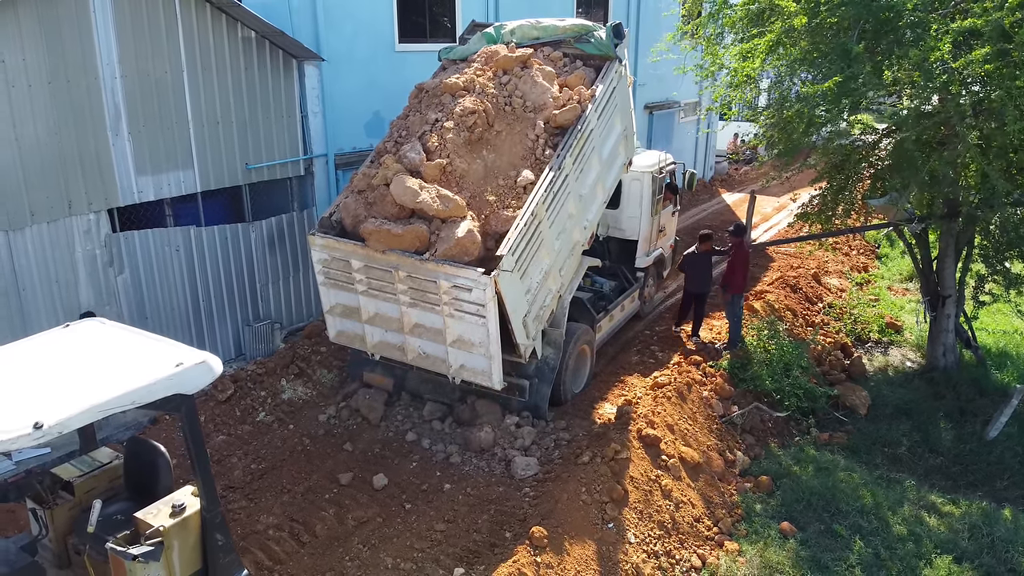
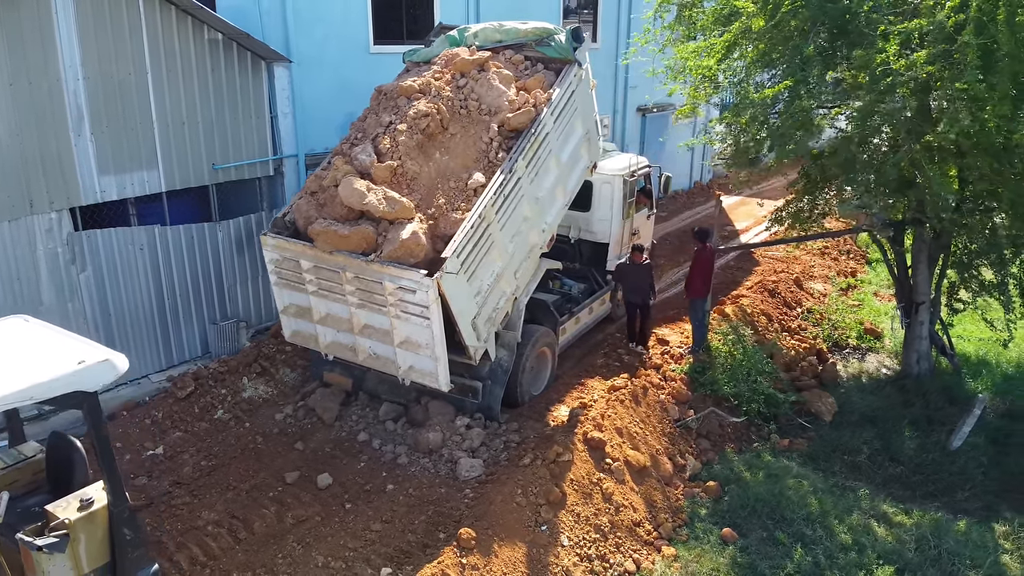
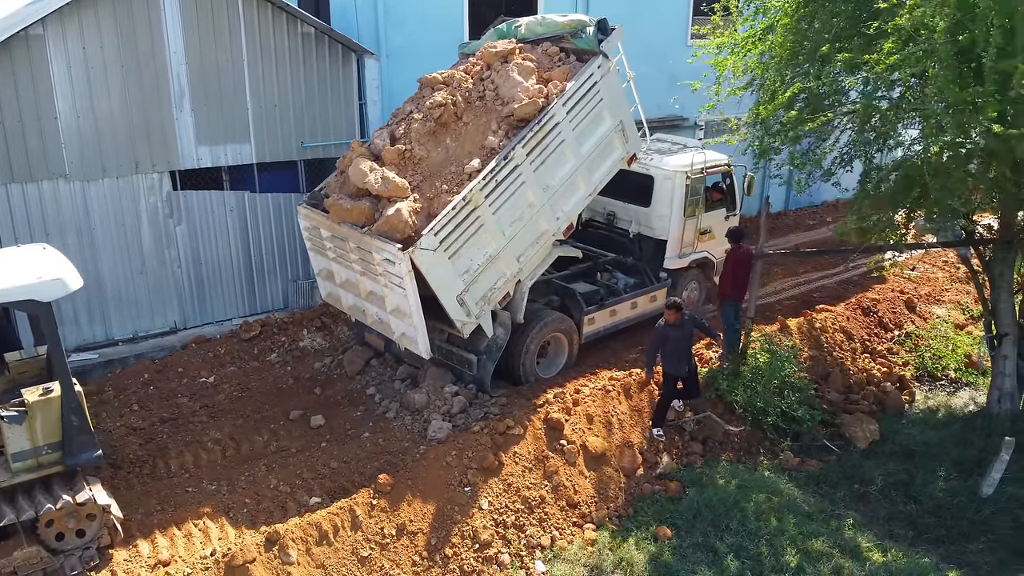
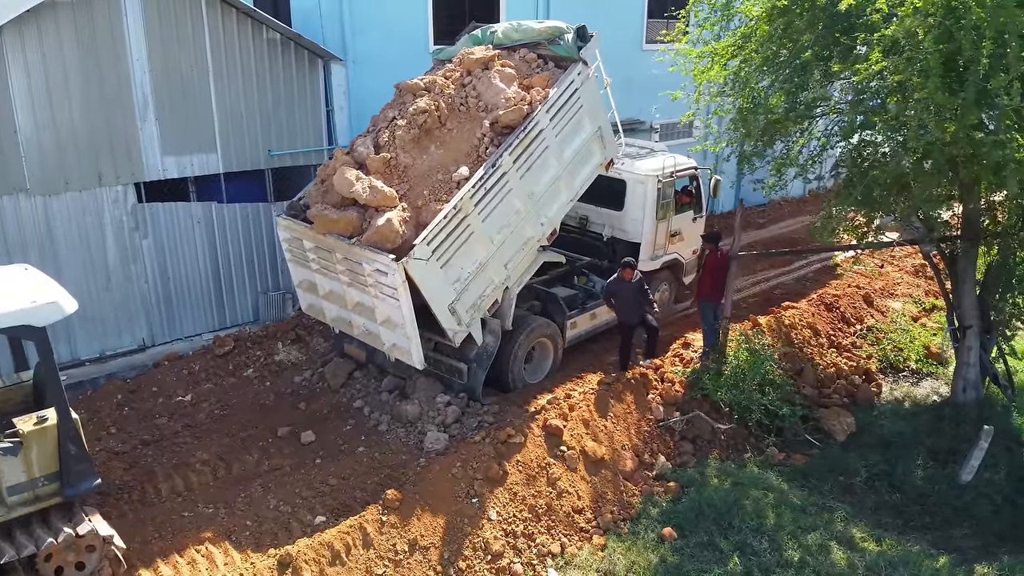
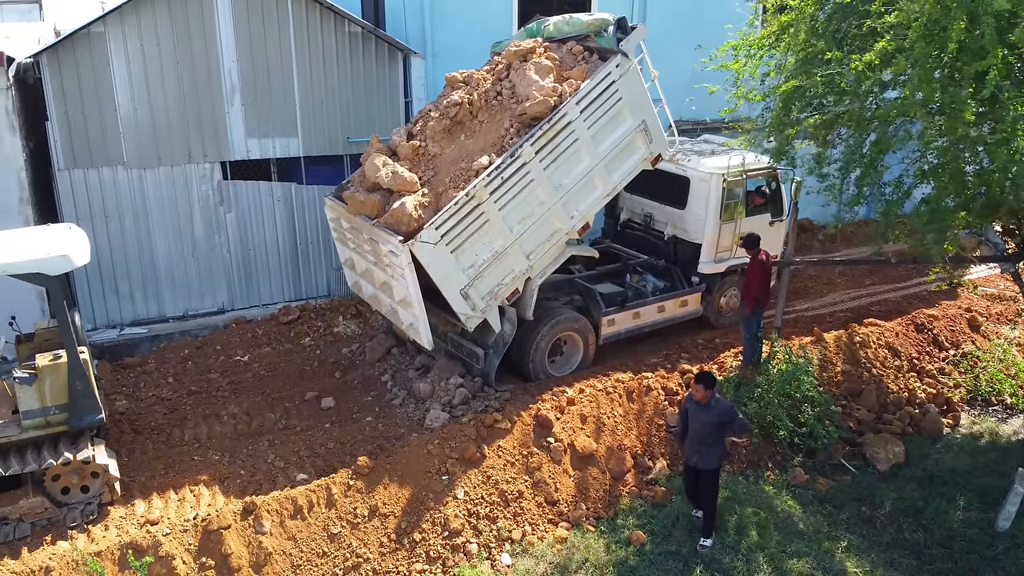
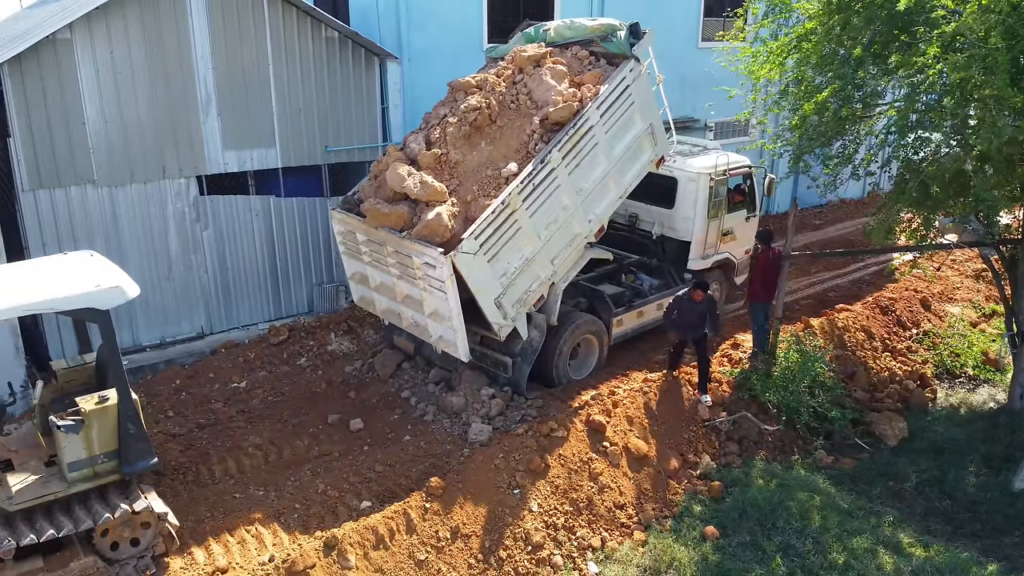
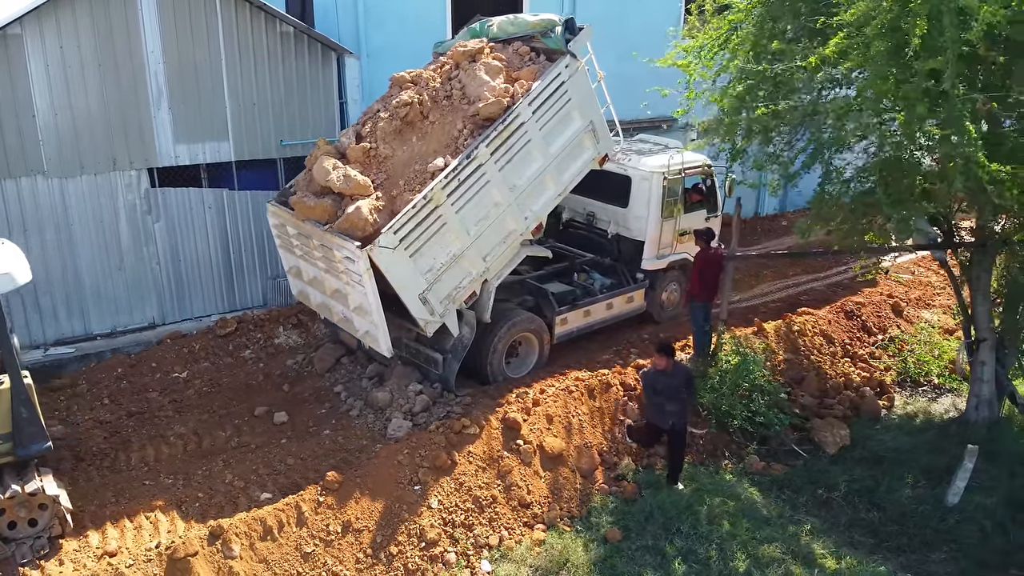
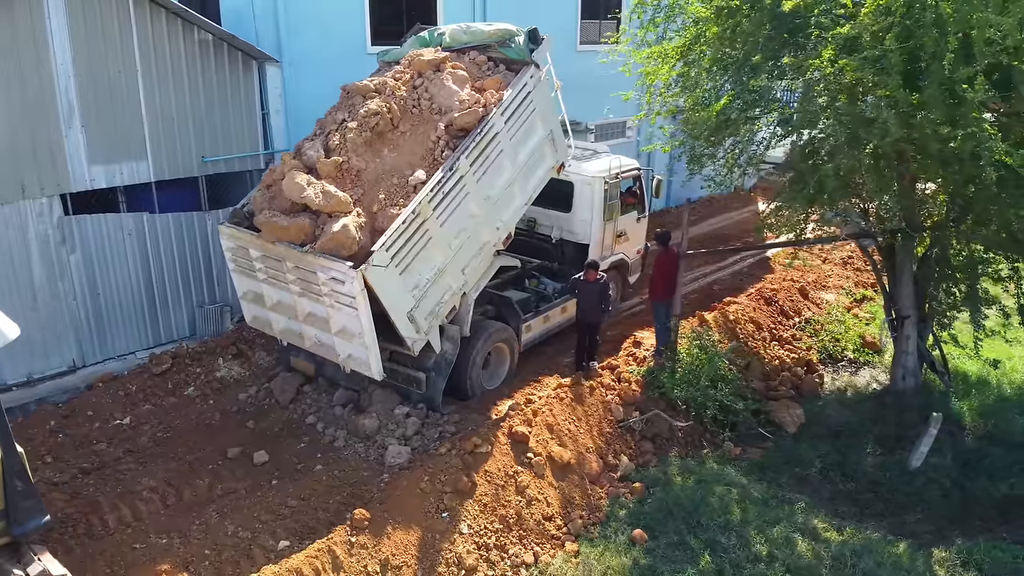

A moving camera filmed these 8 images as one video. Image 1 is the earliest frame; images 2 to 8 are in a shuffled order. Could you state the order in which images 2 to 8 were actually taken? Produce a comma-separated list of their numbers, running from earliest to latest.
2, 8, 4, 6, 3, 7, 5
